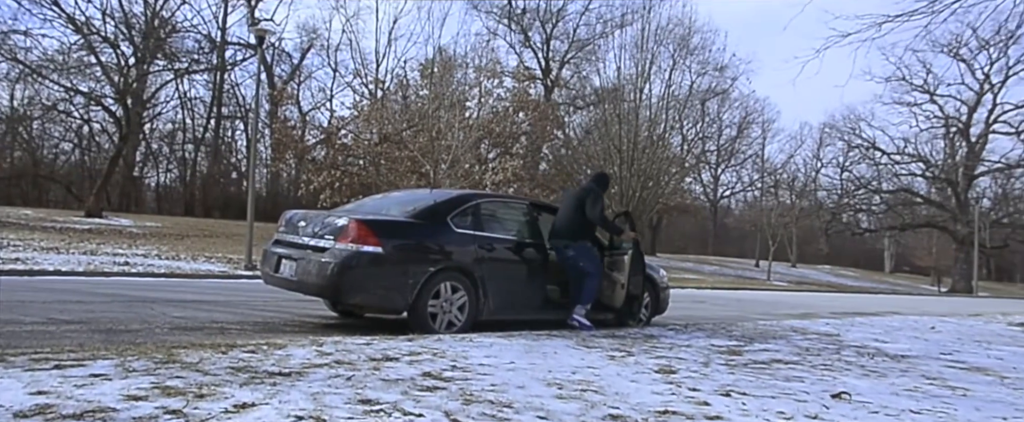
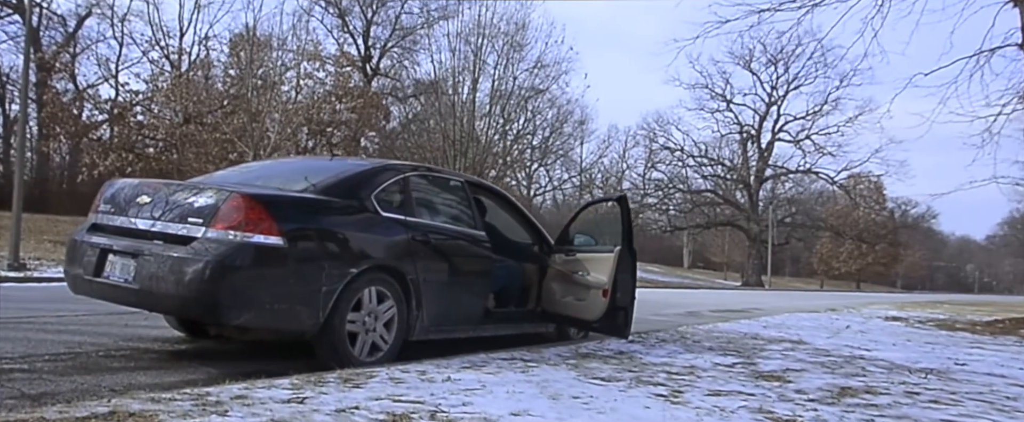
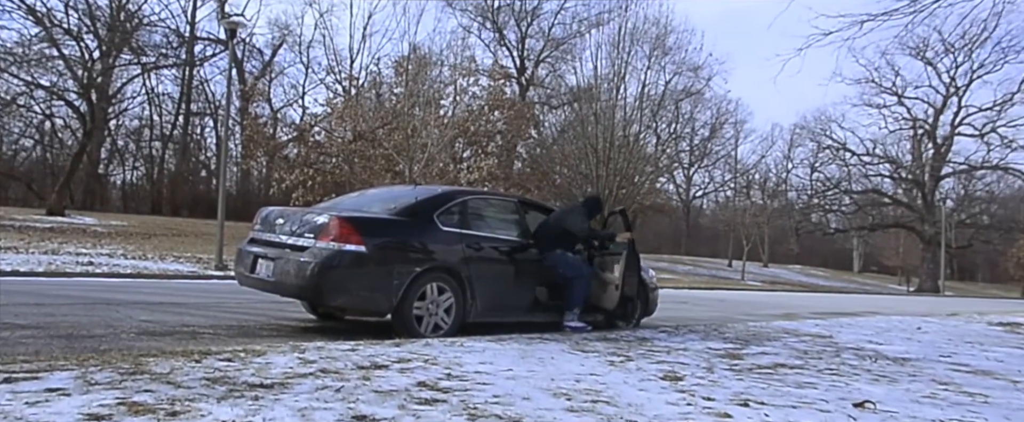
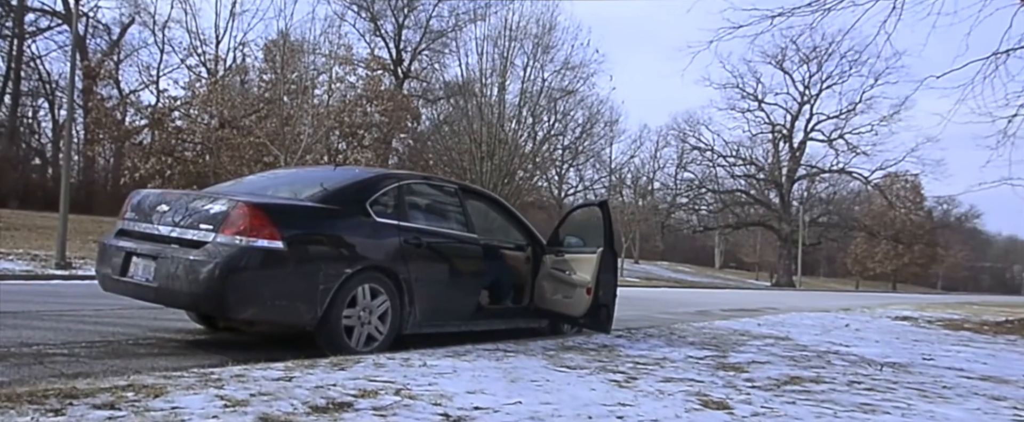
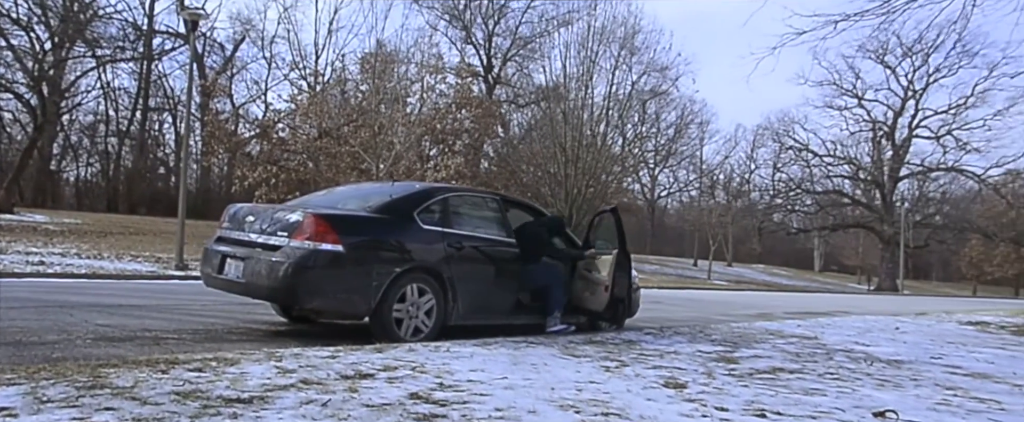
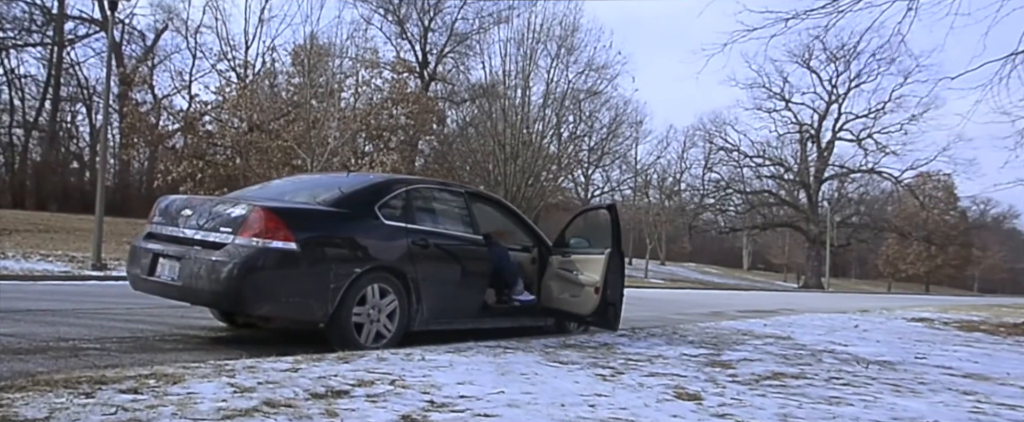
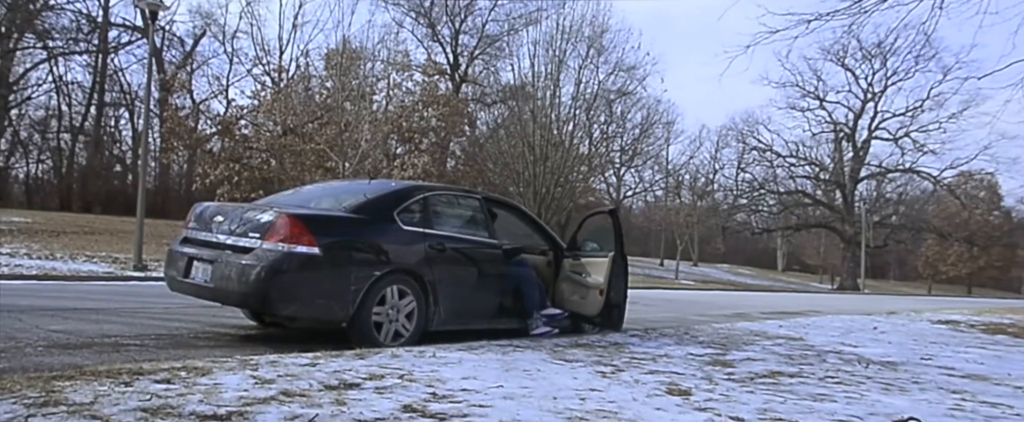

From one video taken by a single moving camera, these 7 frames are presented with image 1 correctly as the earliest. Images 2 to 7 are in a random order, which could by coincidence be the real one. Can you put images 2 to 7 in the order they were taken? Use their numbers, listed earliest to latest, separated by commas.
3, 5, 7, 6, 4, 2
